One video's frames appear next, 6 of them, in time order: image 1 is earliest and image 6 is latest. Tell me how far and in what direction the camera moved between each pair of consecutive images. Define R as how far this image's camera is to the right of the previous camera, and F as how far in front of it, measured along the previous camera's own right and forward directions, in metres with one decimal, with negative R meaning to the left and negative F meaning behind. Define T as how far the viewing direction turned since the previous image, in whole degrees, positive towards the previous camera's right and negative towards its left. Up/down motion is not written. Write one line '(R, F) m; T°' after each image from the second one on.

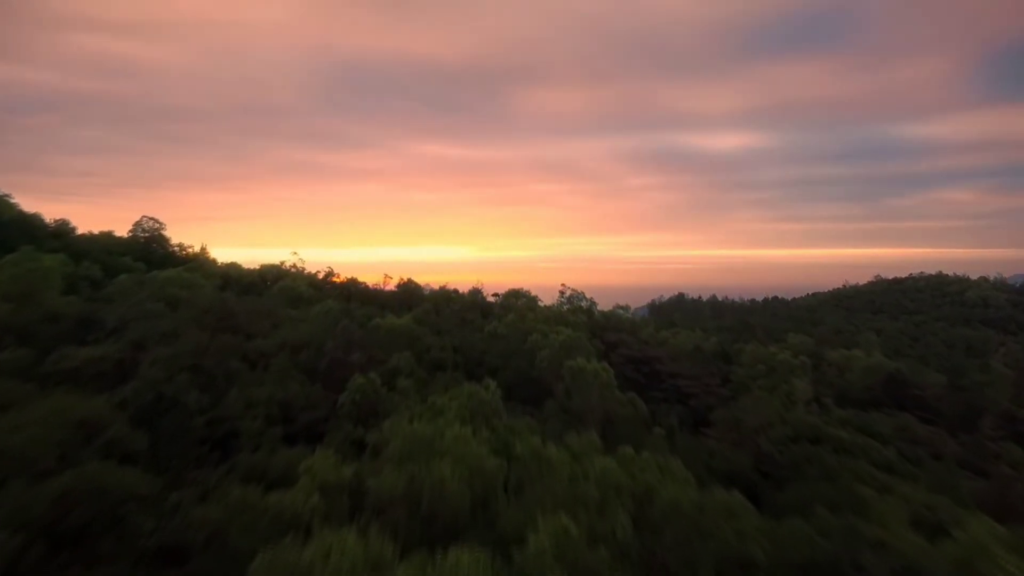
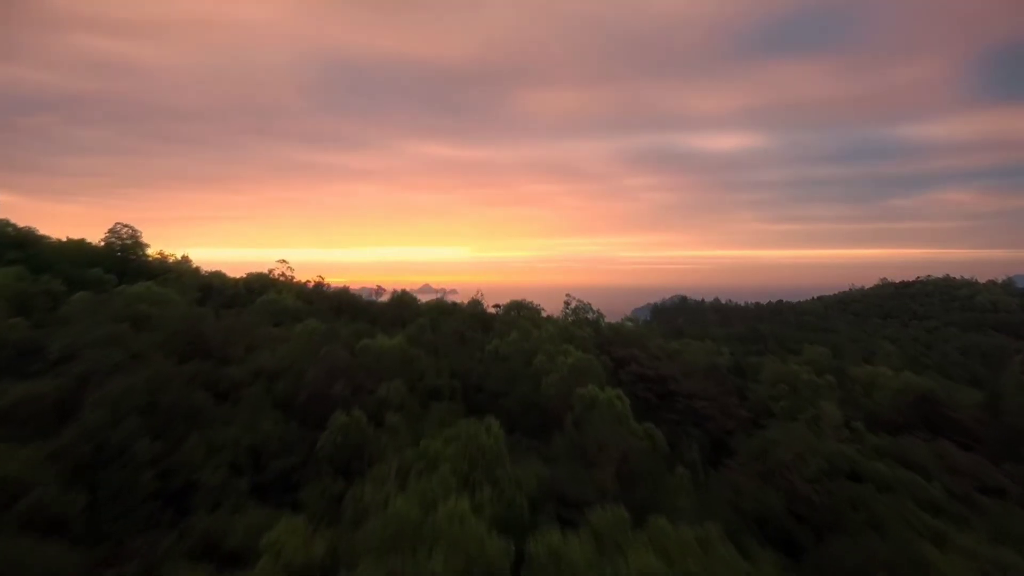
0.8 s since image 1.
(-0.1, +0.9) m; 0°
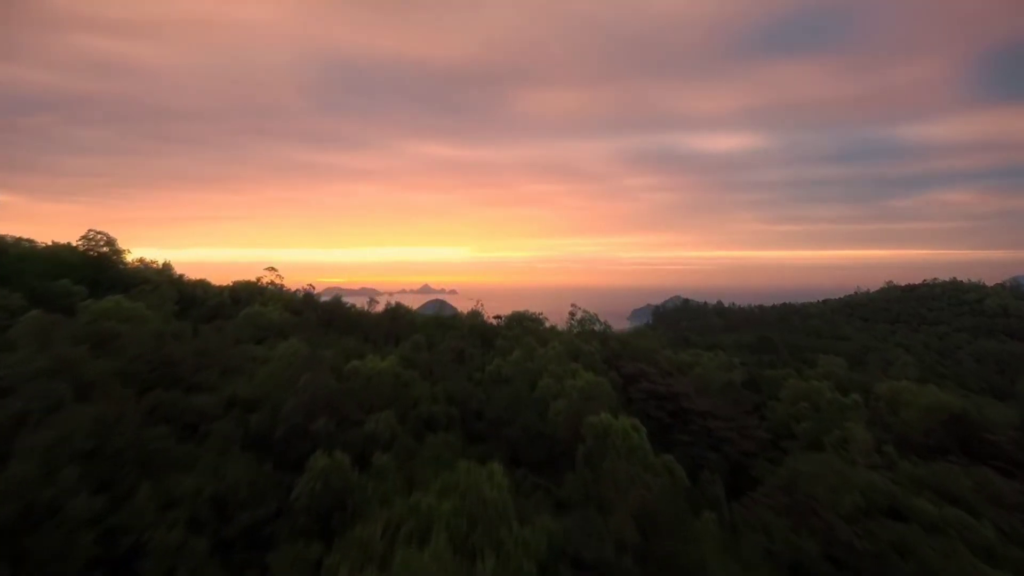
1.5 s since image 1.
(-0.1, +0.8) m; 0°
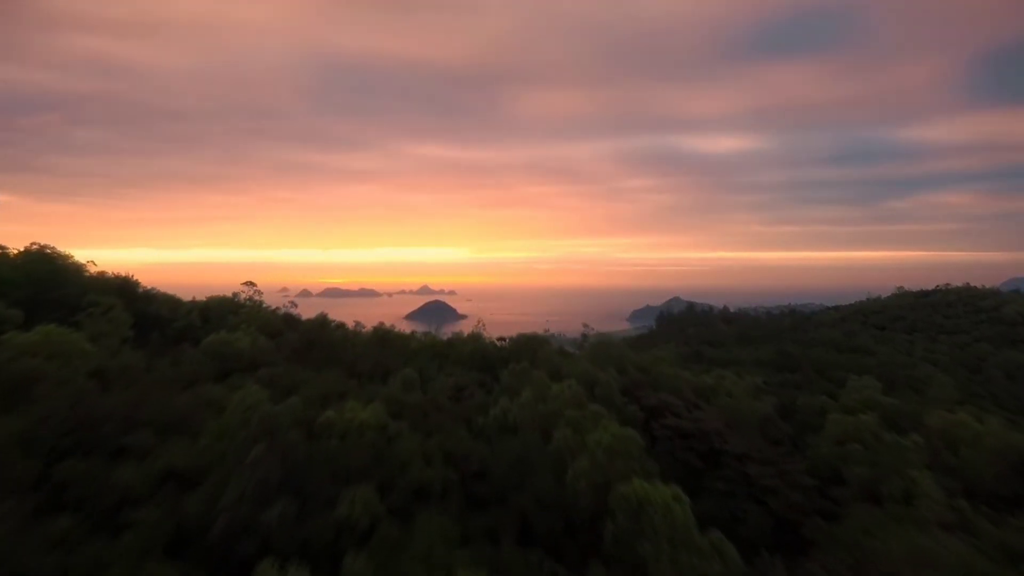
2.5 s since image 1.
(-0.2, +1.4) m; 0°
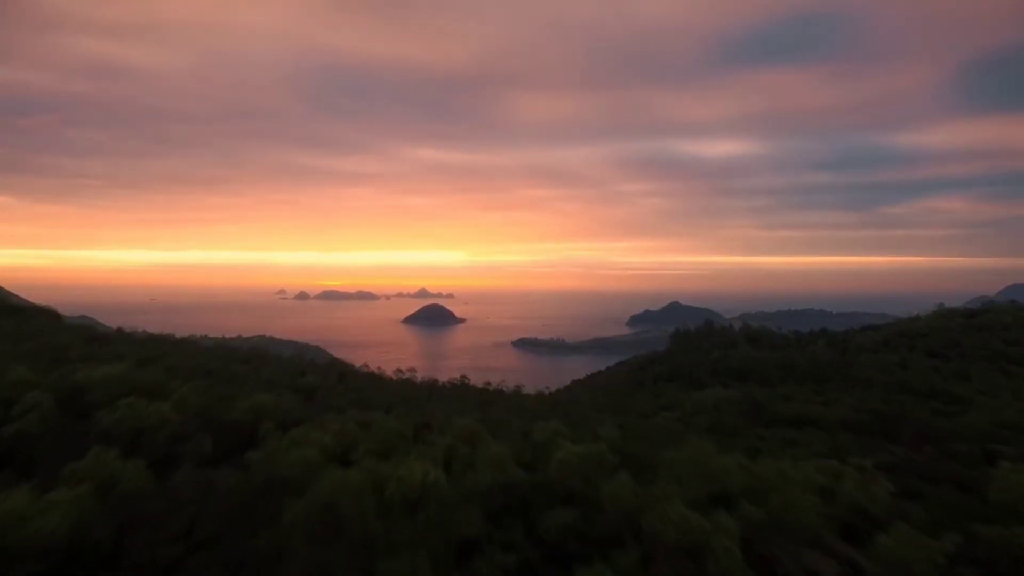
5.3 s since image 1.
(-0.7, +4.4) m; 0°
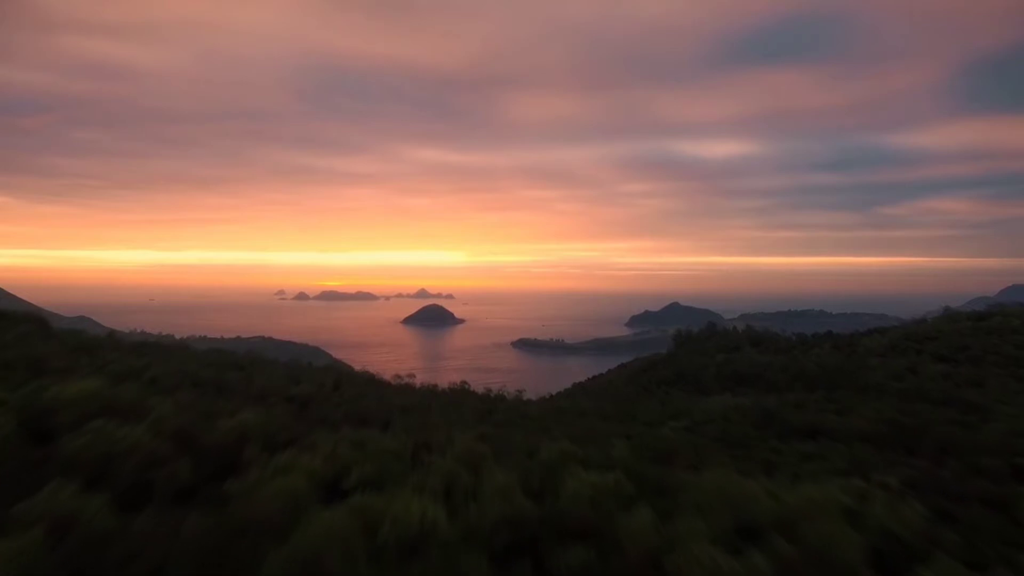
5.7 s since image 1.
(-0.1, +0.7) m; 0°
